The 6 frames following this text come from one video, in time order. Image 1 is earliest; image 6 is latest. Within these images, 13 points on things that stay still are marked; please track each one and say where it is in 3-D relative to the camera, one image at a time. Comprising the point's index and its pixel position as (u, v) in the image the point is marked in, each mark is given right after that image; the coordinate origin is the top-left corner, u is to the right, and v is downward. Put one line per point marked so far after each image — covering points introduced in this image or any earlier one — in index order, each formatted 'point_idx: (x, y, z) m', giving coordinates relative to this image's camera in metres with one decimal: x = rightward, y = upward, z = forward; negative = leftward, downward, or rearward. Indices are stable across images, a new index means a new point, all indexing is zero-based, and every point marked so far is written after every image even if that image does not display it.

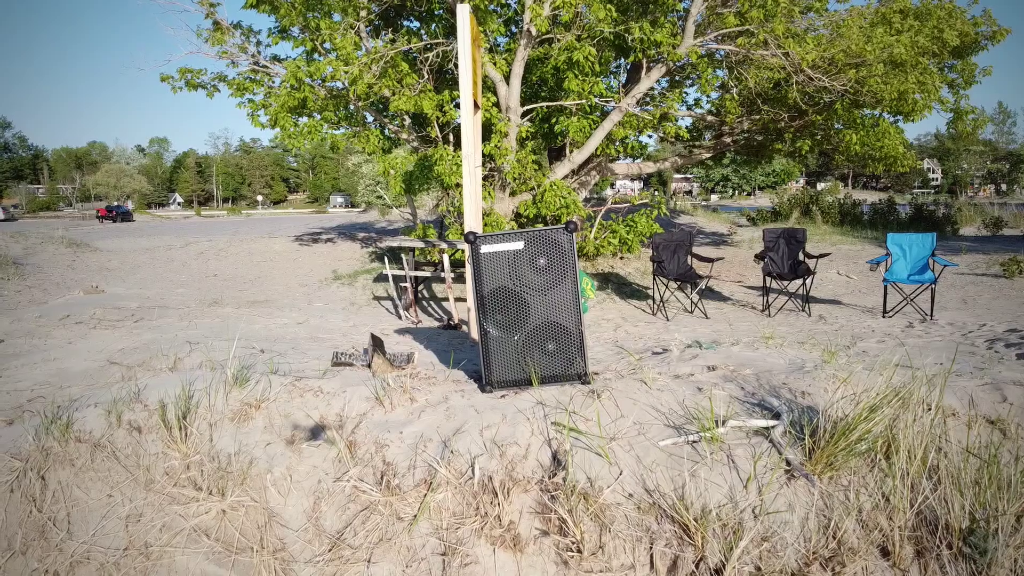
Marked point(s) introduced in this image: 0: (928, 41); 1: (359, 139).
0: (+4.4, +2.6, +8.0) m
1: (-1.6, +1.6, +8.1) m
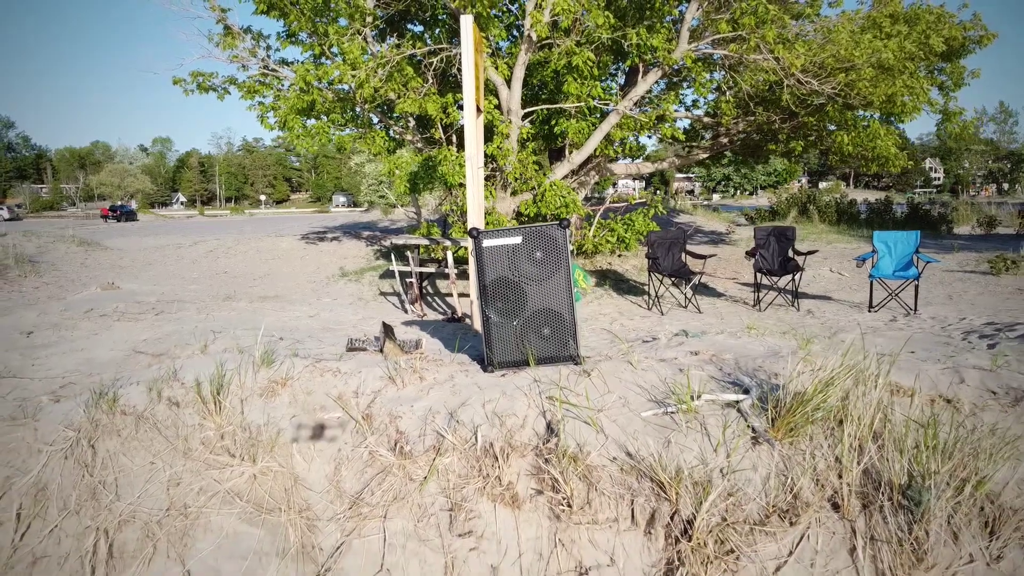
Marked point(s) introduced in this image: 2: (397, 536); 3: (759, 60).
0: (+4.4, +2.6, +8.2) m
1: (-1.6, +1.6, +8.4) m
2: (-0.4, -0.8, +2.4) m
3: (+2.4, +2.3, +7.5) m
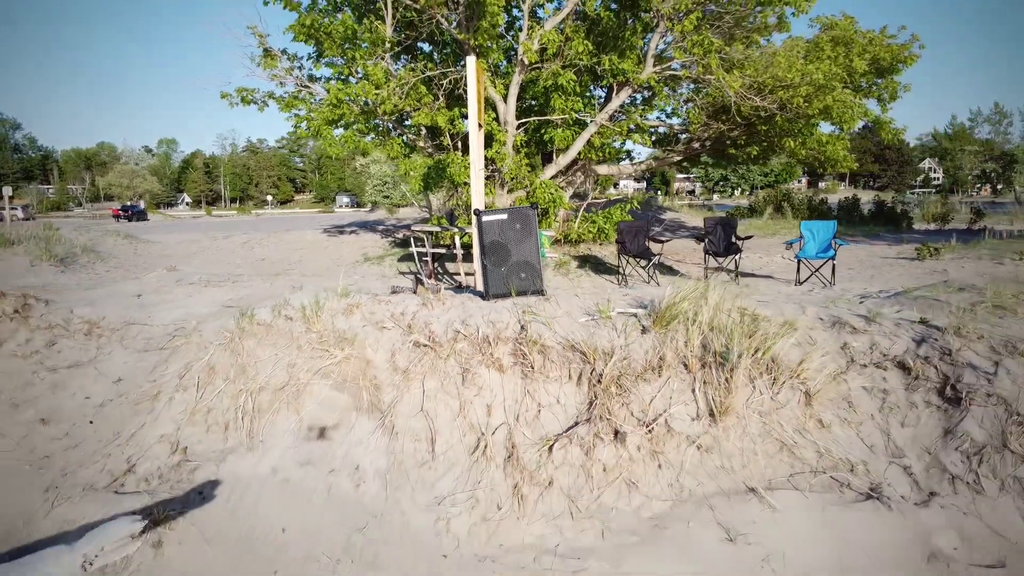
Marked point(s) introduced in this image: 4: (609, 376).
0: (+4.3, +2.9, +9.8) m
1: (-1.7, +1.9, +10.0) m
2: (-0.4, -0.5, +4.0) m
3: (+2.4, +2.5, +9.1) m
4: (+0.5, -0.4, +3.9) m
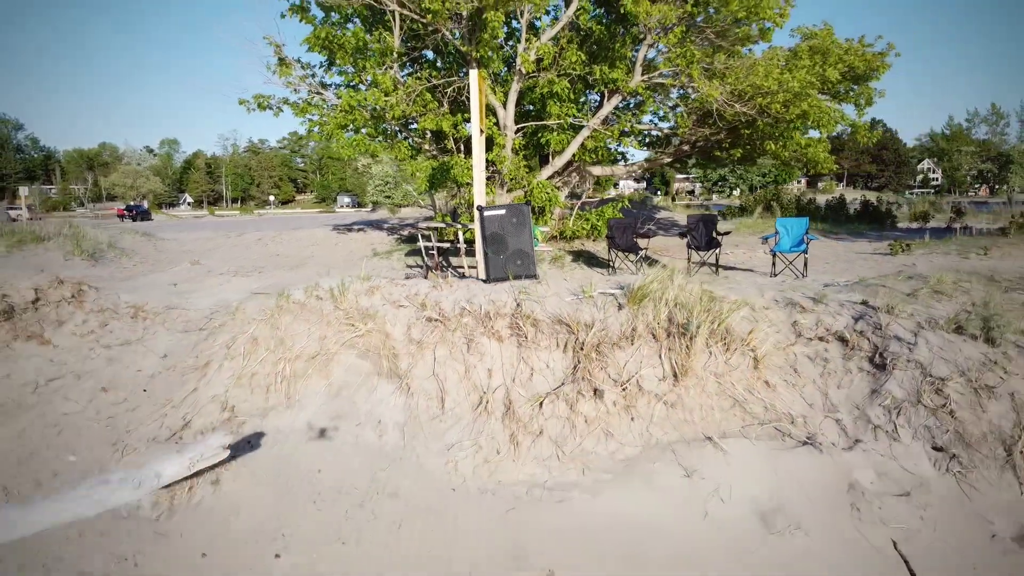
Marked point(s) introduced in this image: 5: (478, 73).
0: (+4.3, +3.0, +10.5) m
1: (-1.7, +2.0, +10.7) m
2: (-0.4, -0.4, +4.7) m
3: (+2.4, +2.6, +9.8) m
4: (+0.5, -0.3, +4.6) m
5: (-0.3, +2.0, +7.0) m
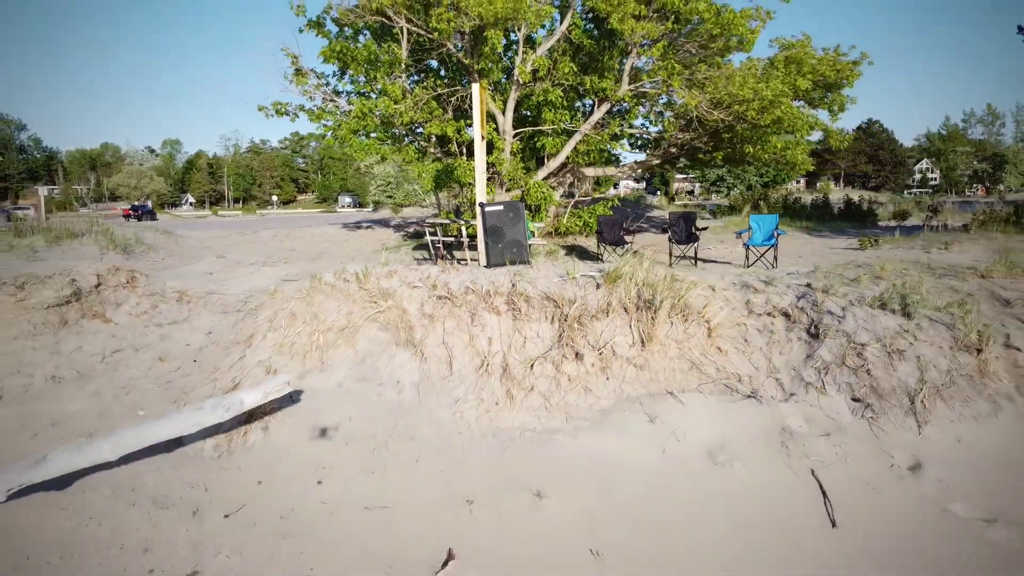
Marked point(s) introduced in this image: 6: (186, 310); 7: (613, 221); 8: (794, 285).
0: (+4.3, +3.1, +11.4) m
1: (-1.7, +2.1, +11.6) m
2: (-0.5, -0.3, +5.7) m
3: (+2.4, +2.7, +10.8) m
4: (+0.4, -0.2, +5.5) m
5: (-0.3, +2.1, +7.9) m
6: (-3.1, -0.2, +7.1) m
7: (+1.3, +0.9, +10.1) m
8: (+2.3, 0.0, +6.2) m
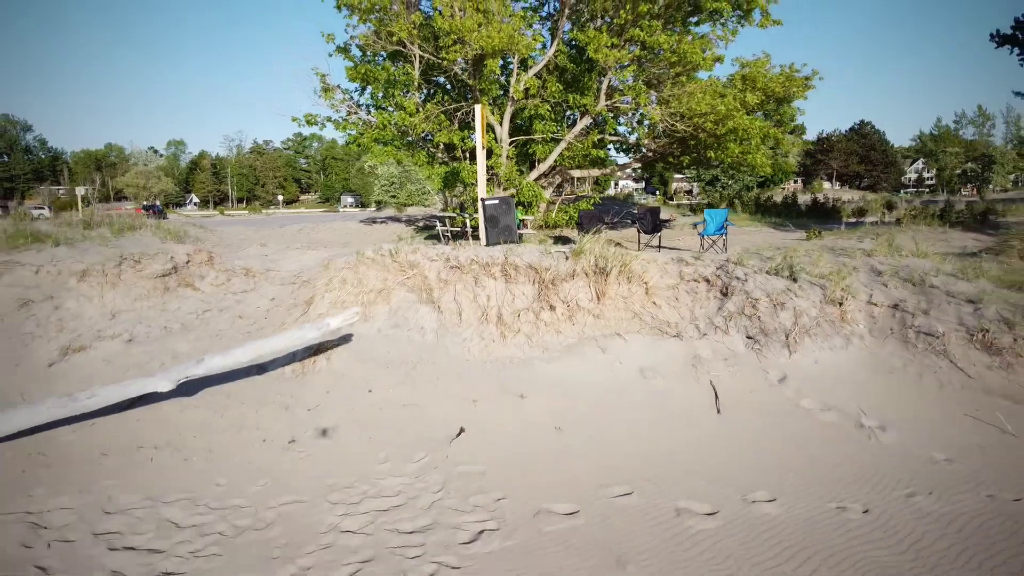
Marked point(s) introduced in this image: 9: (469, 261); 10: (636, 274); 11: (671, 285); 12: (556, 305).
0: (+4.2, +3.4, +13.5) m
1: (-1.8, +2.4, +13.7) m
2: (-0.5, 0.0, +7.7) m
3: (+2.3, +3.0, +12.8) m
4: (+0.4, +0.1, +7.6) m
5: (-0.4, +2.4, +10.0) m
6: (-3.1, +0.1, +9.2) m
7: (+1.3, +1.2, +12.1) m
8: (+2.3, +0.3, +8.2) m
9: (-0.5, +0.3, +8.0) m
10: (+1.3, +0.1, +7.8) m
11: (+1.6, 0.0, +7.8) m
12: (+0.4, -0.2, +7.5) m
